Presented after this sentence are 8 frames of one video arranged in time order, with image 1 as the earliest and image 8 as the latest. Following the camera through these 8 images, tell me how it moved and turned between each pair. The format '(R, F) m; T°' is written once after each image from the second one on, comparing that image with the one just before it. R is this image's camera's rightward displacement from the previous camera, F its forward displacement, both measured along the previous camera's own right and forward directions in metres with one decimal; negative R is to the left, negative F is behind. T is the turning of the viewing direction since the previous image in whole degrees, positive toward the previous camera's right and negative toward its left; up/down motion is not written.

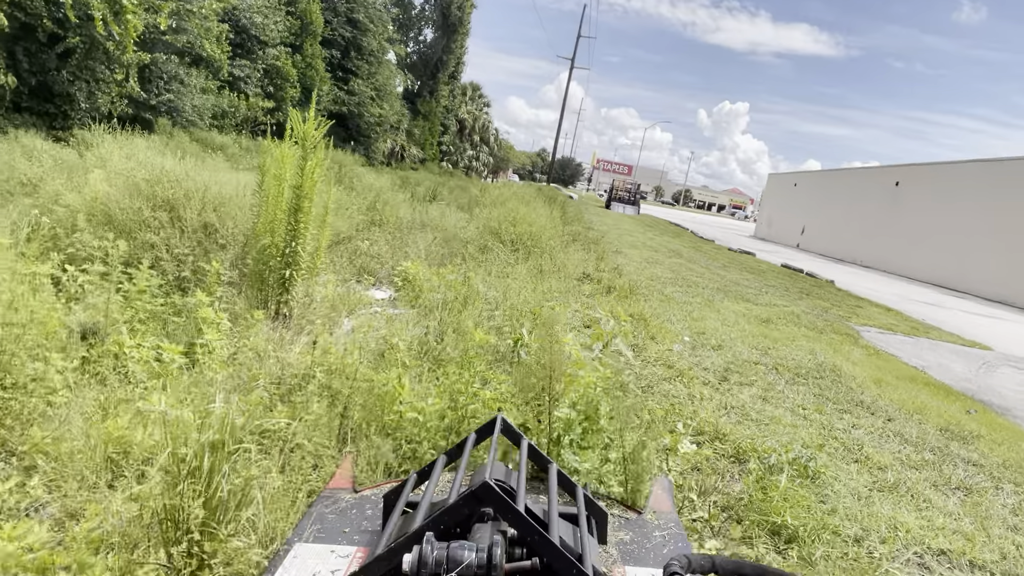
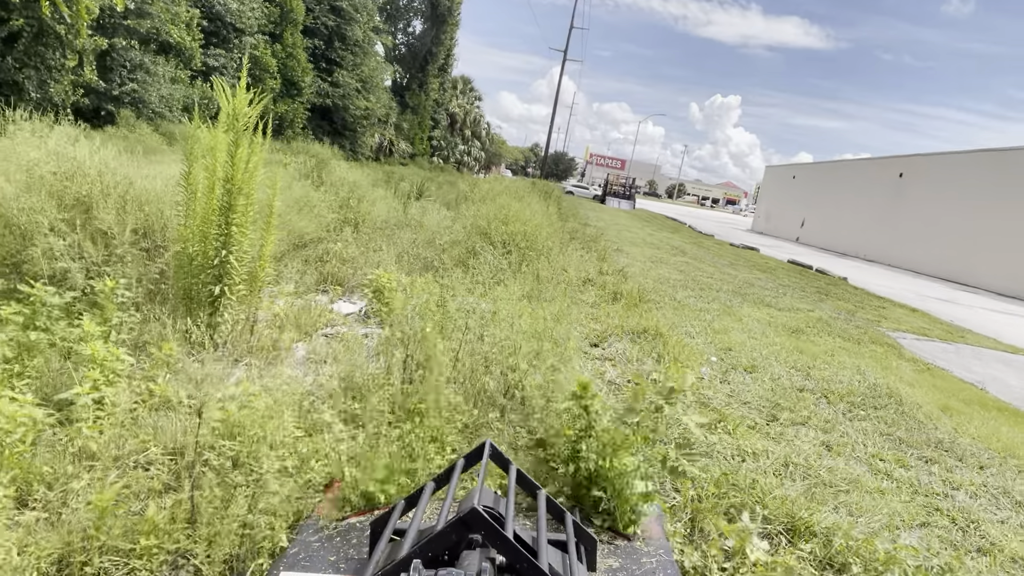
(0.0, +0.8) m; 0°
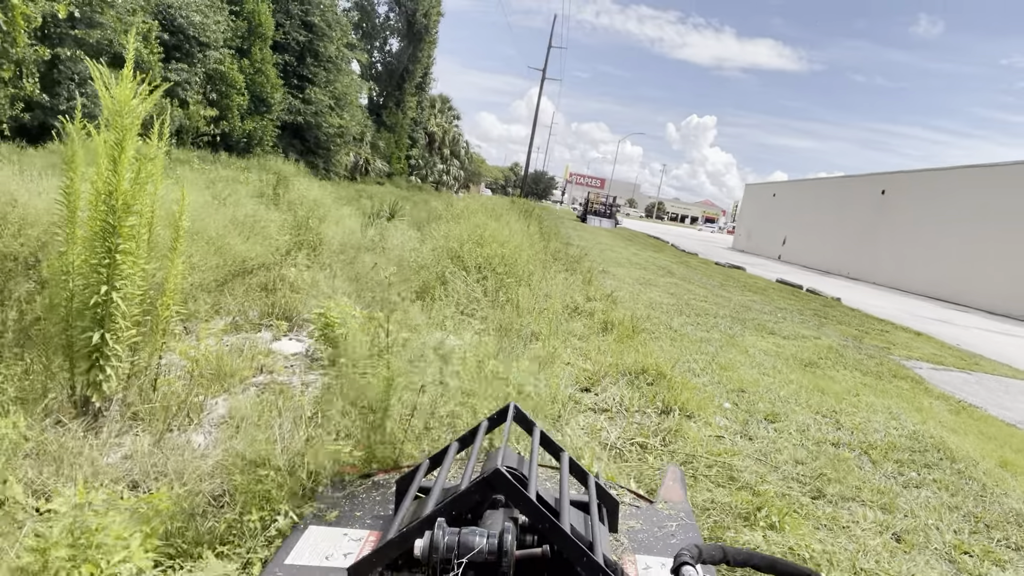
(0.0, +0.7) m; +2°
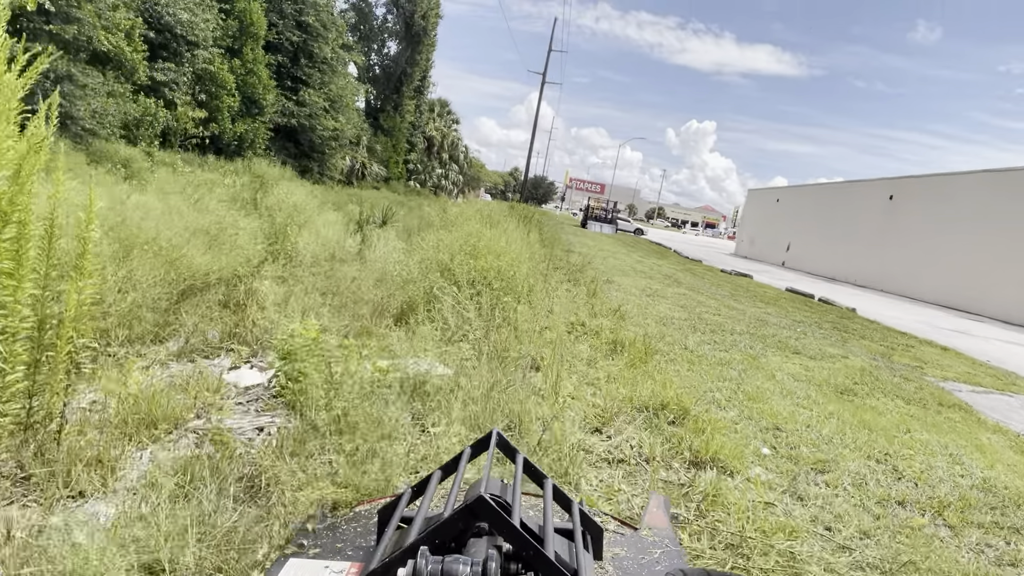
(0.0, +0.6) m; 0°
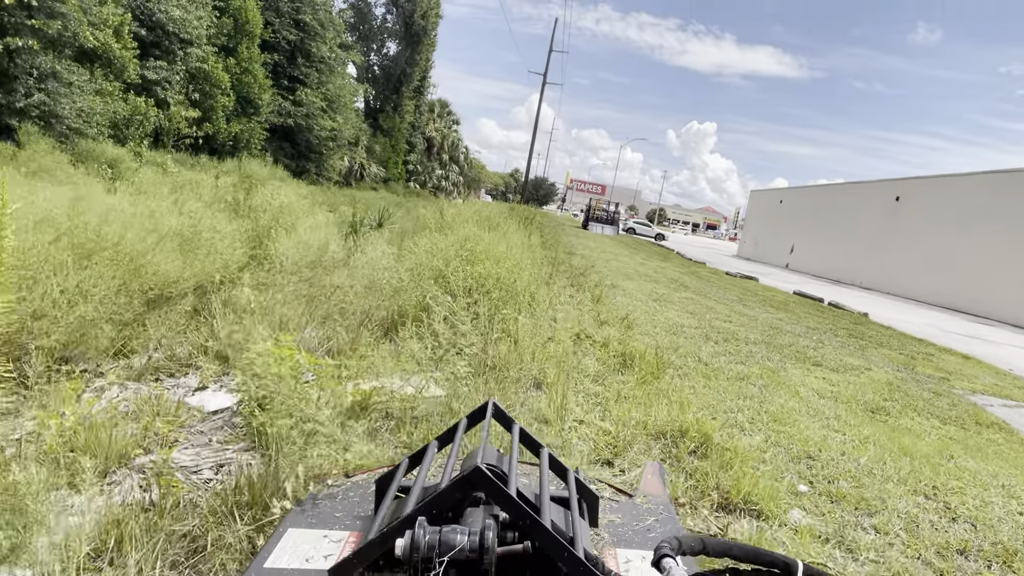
(0.0, +0.4) m; 0°
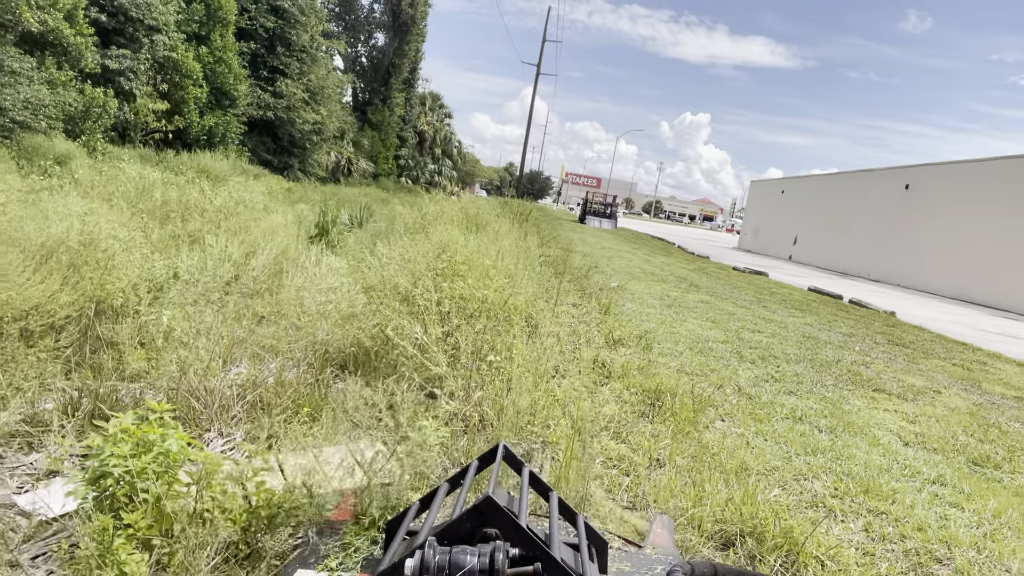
(0.0, +1.0) m; 0°
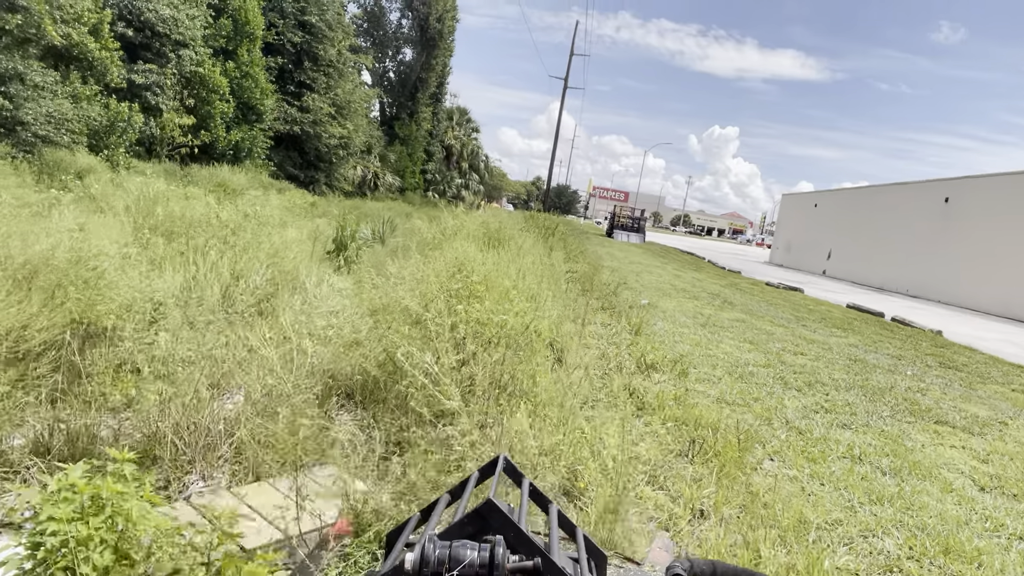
(0.0, +0.3) m; -2°
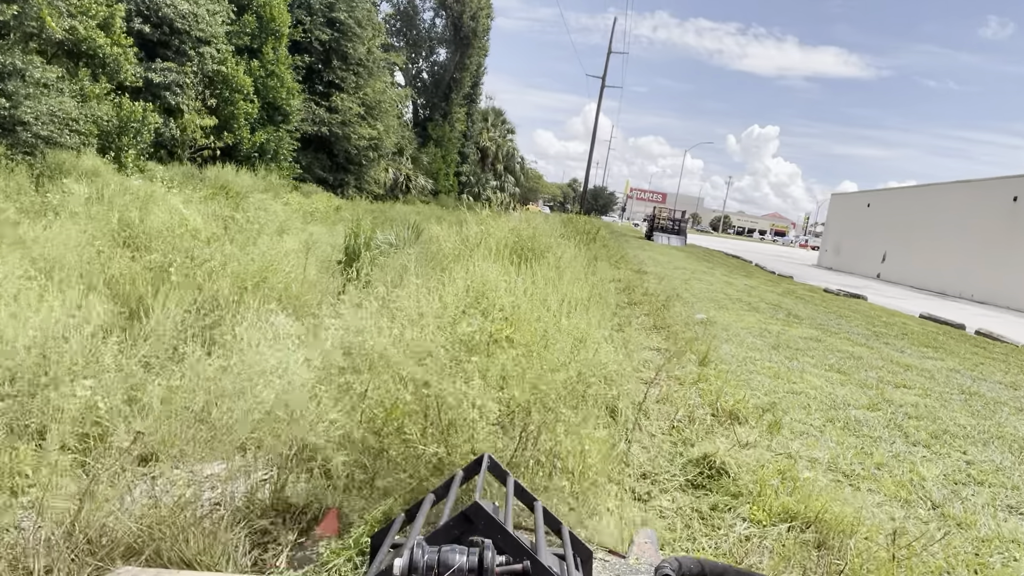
(0.0, +0.9) m; -3°
